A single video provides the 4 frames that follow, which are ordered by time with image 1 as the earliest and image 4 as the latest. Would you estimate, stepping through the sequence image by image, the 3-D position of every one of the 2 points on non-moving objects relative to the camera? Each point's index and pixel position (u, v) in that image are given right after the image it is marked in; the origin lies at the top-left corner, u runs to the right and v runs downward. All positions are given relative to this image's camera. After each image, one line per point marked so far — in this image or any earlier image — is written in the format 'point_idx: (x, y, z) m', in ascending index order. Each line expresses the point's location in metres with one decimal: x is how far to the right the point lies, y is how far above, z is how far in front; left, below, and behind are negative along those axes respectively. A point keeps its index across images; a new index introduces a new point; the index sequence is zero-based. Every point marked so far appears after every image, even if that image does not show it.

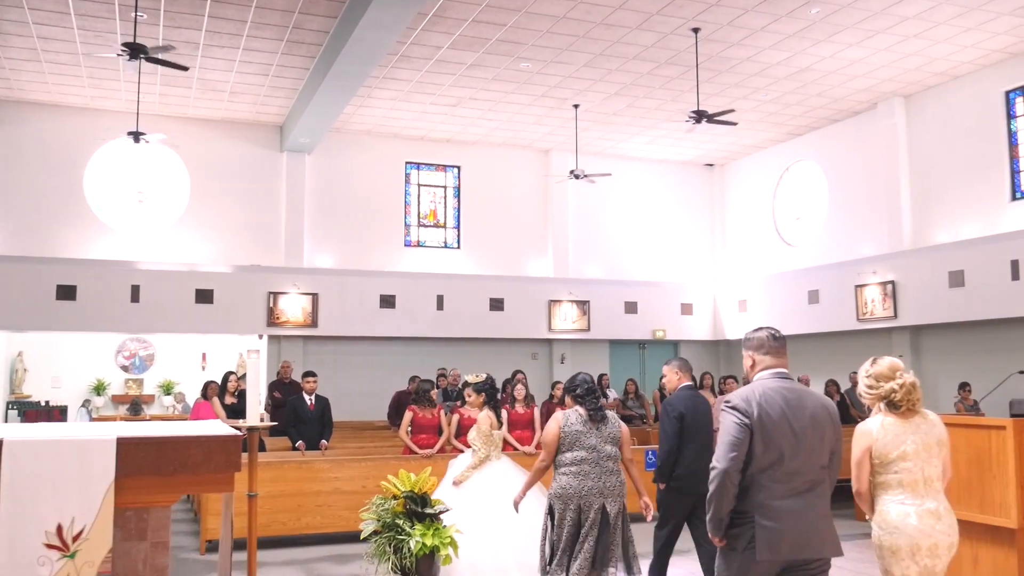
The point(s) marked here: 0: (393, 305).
0: (-2.0, -0.3, +15.8) m
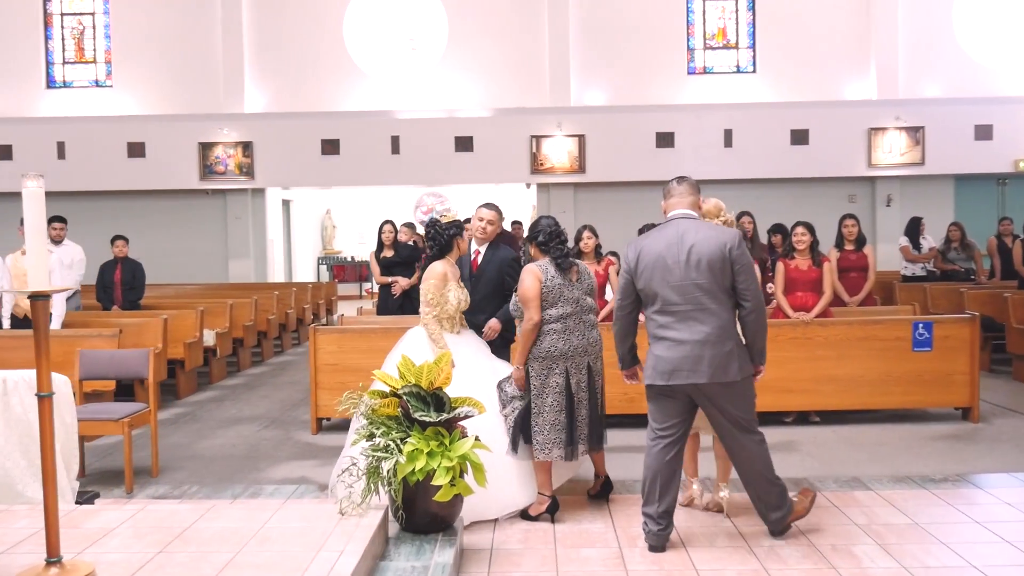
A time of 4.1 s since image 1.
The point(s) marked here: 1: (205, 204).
0: (+2.3, +2.1, +13.7) m
1: (-4.7, +1.3, +14.4) m
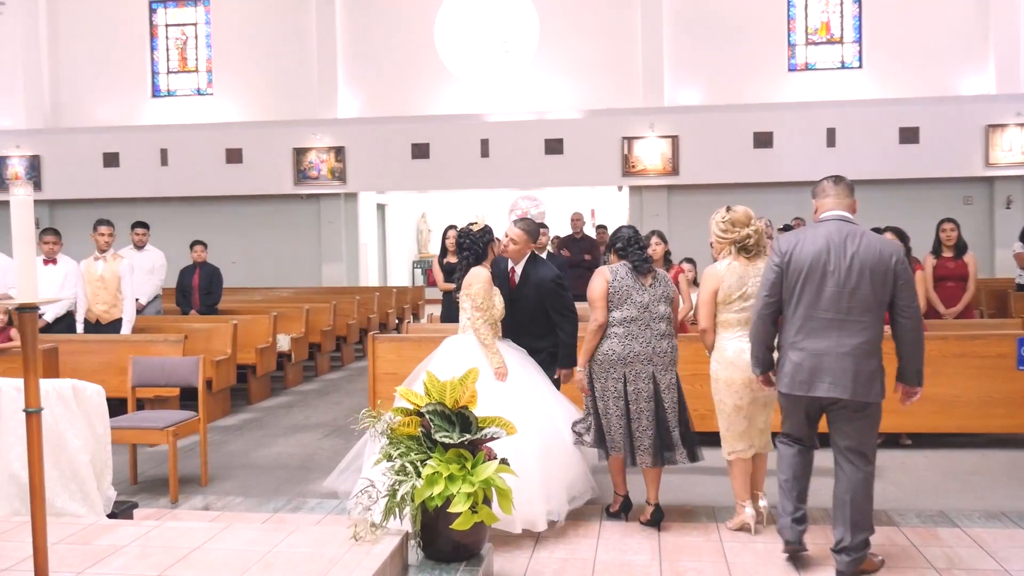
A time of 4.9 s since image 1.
0: (+3.6, +2.0, +13.1) m
1: (-3.3, +1.2, +14.6) m
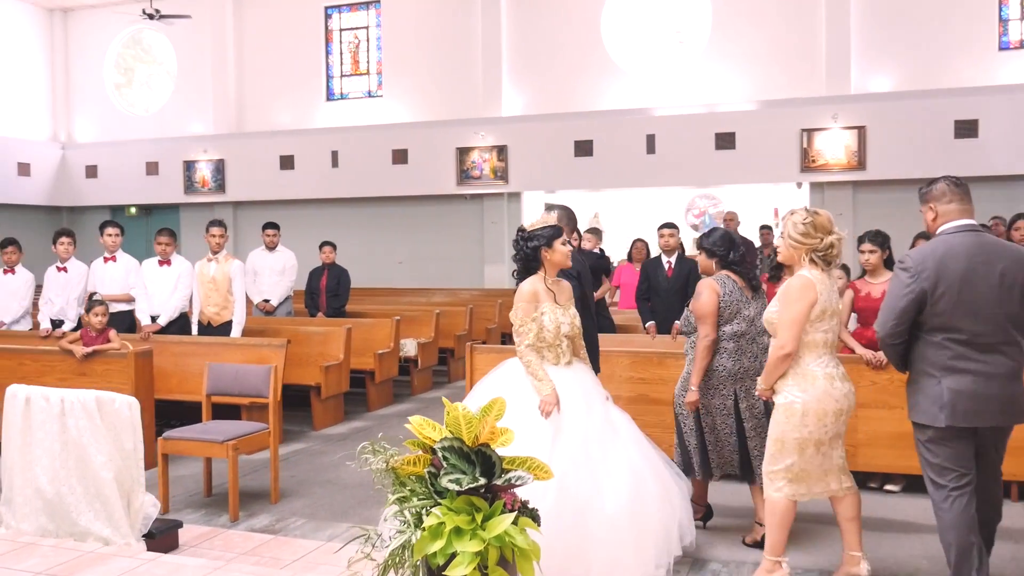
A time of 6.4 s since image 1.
0: (+5.7, +1.9, +11.6) m
1: (-0.7, +1.2, +14.5) m
